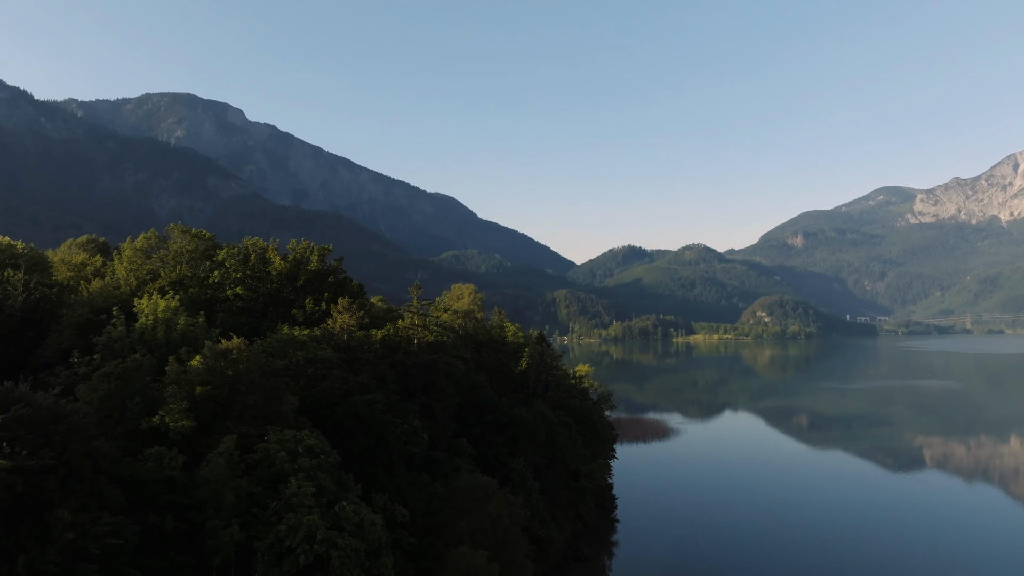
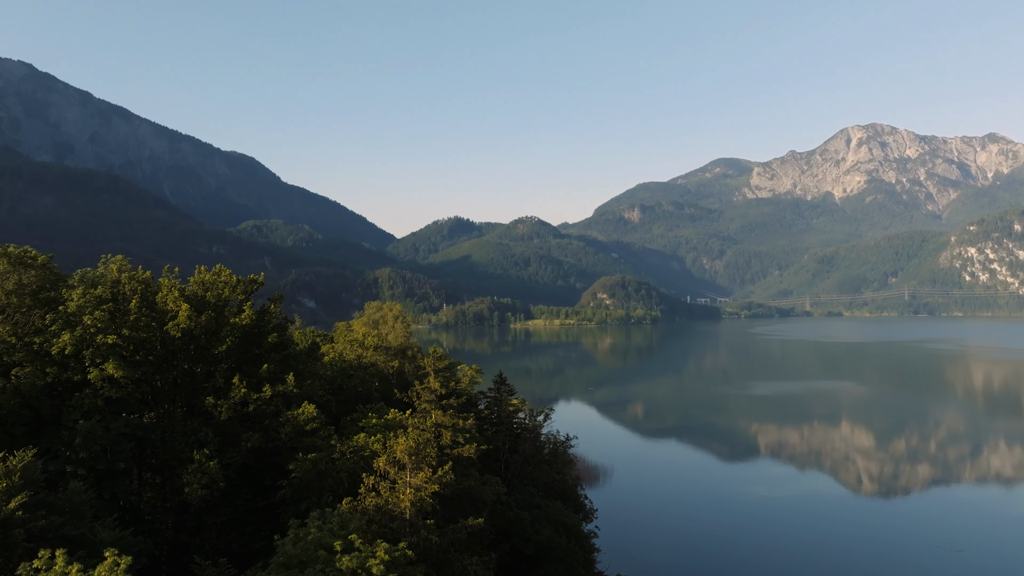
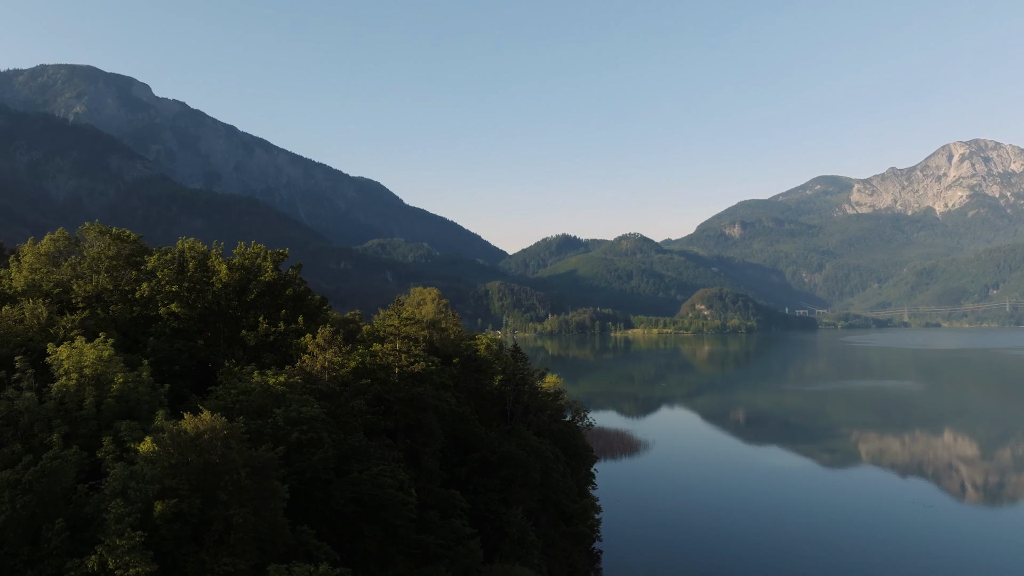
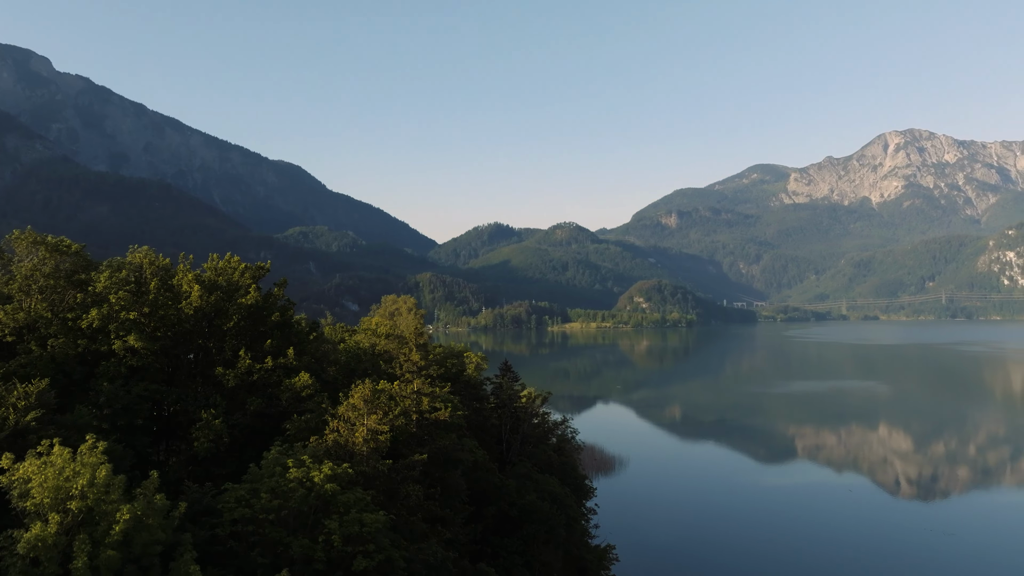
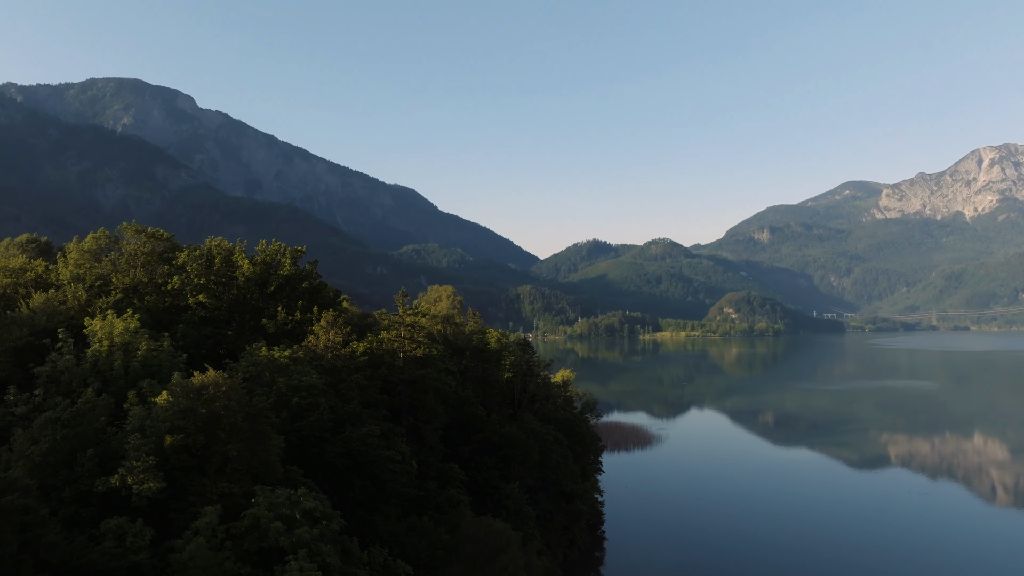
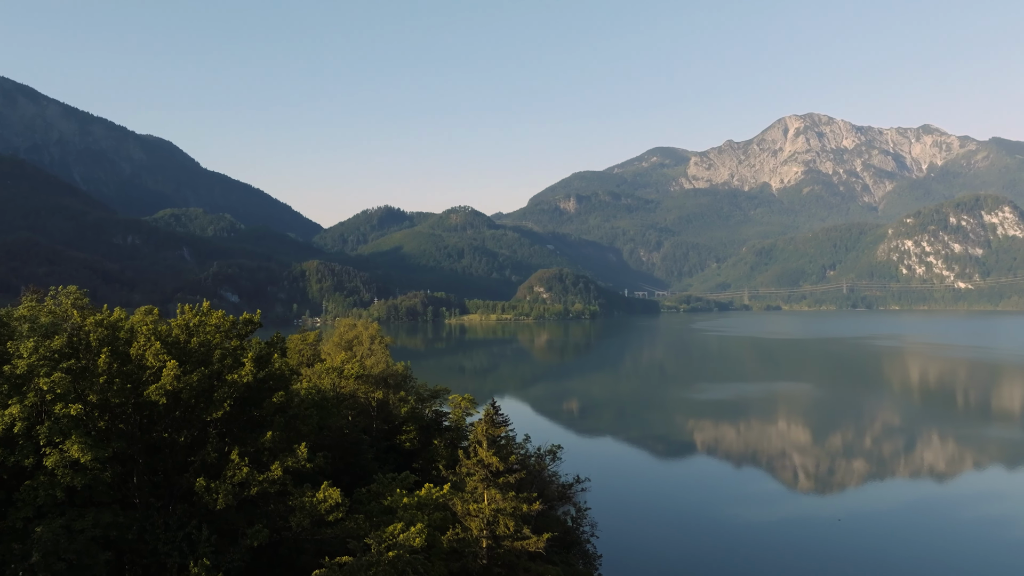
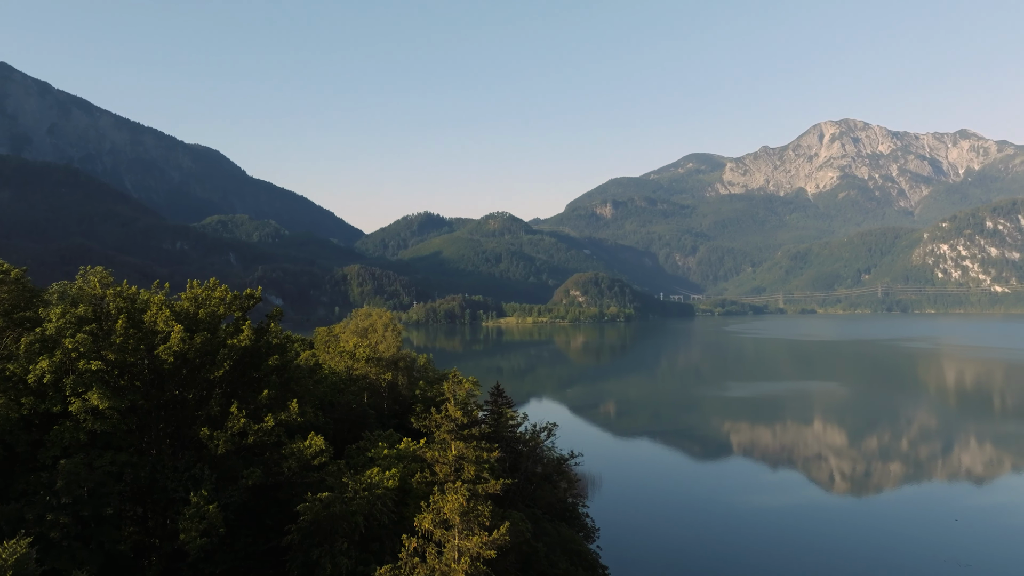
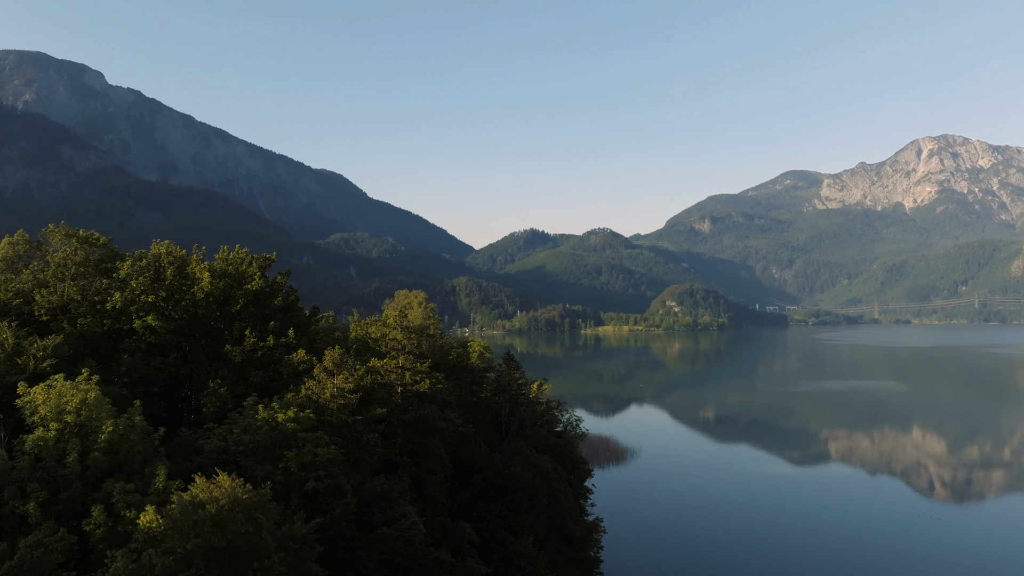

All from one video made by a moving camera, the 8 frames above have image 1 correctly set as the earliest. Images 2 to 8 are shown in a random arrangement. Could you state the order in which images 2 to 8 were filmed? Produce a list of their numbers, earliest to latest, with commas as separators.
5, 3, 8, 4, 2, 7, 6
